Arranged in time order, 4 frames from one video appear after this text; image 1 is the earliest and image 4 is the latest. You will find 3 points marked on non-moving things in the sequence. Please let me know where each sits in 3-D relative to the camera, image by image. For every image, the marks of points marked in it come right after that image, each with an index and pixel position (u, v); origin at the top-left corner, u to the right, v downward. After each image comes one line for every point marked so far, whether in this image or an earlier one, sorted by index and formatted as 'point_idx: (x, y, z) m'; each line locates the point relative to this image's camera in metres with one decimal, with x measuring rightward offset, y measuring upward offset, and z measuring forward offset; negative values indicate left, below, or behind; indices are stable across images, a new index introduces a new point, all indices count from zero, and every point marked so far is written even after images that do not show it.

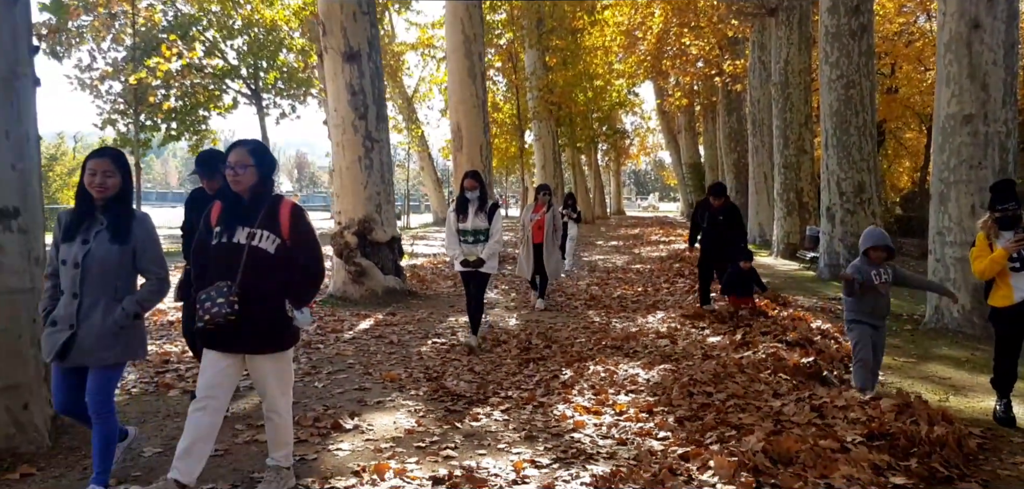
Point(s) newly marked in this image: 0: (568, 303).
0: (+0.9, -0.9, +12.3) m
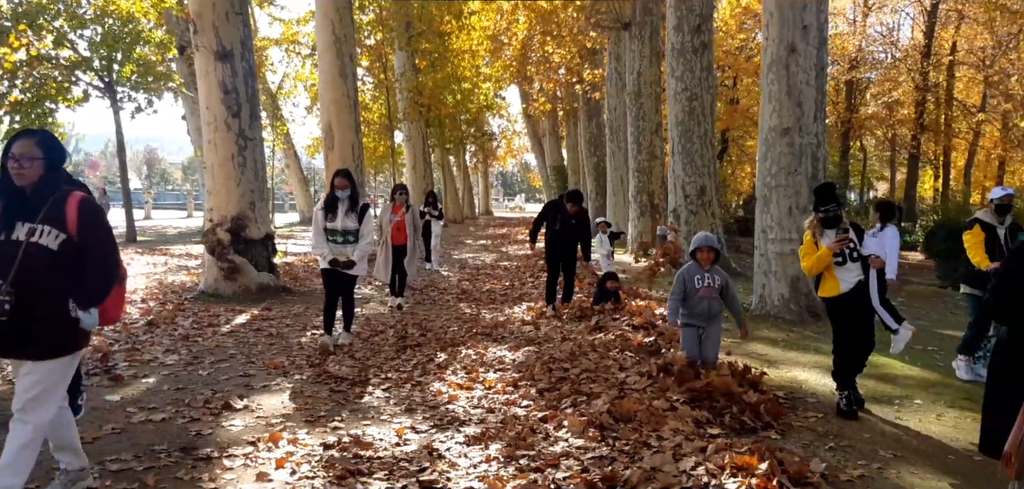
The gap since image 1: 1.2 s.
0: (-1.2, -0.9, +13.0) m
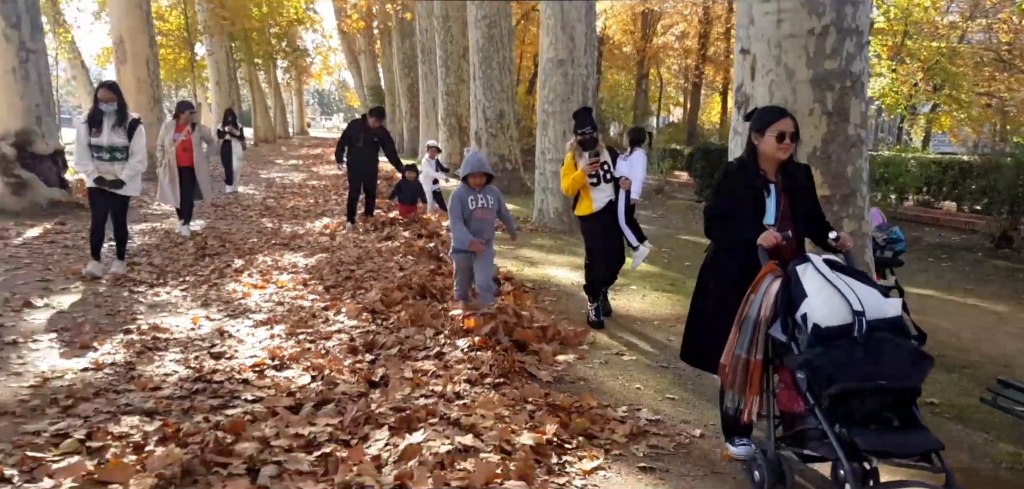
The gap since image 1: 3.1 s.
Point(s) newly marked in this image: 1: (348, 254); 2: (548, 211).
0: (-4.8, +0.6, +13.5) m
1: (-2.0, -0.1, +9.1) m
2: (+0.6, +0.6, +12.7) m
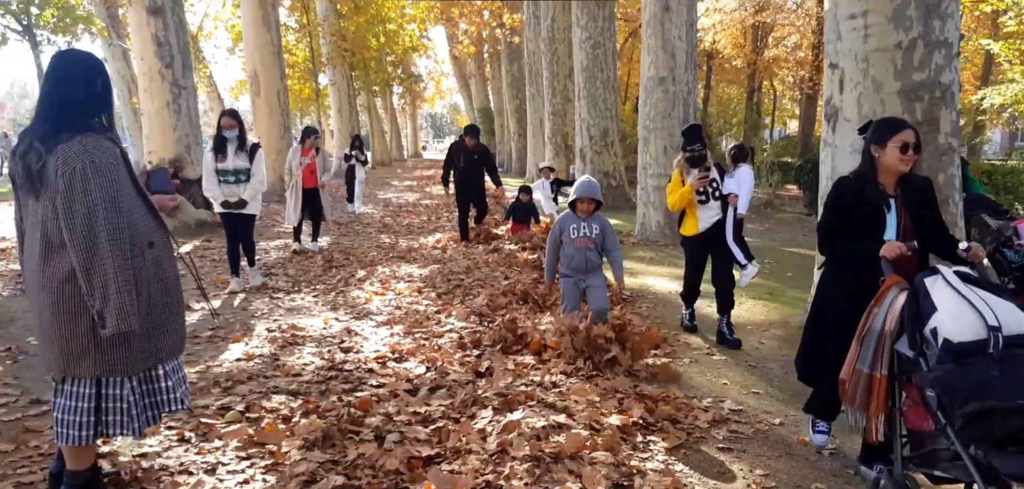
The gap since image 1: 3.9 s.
0: (-2.8, +0.3, +14.6) m
1: (-0.7, -0.3, +9.8) m
2: (+2.4, +0.4, +13.1) m
